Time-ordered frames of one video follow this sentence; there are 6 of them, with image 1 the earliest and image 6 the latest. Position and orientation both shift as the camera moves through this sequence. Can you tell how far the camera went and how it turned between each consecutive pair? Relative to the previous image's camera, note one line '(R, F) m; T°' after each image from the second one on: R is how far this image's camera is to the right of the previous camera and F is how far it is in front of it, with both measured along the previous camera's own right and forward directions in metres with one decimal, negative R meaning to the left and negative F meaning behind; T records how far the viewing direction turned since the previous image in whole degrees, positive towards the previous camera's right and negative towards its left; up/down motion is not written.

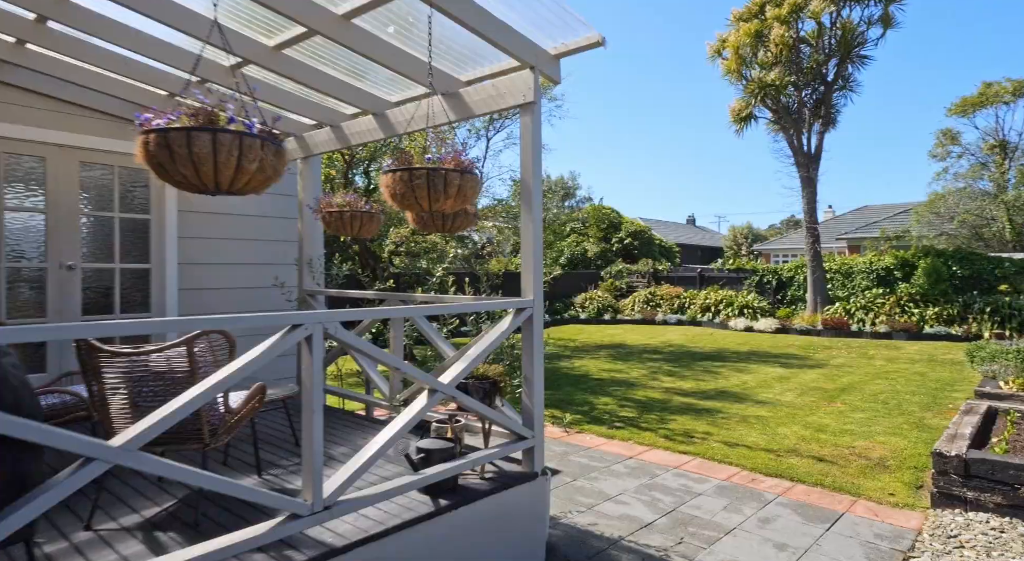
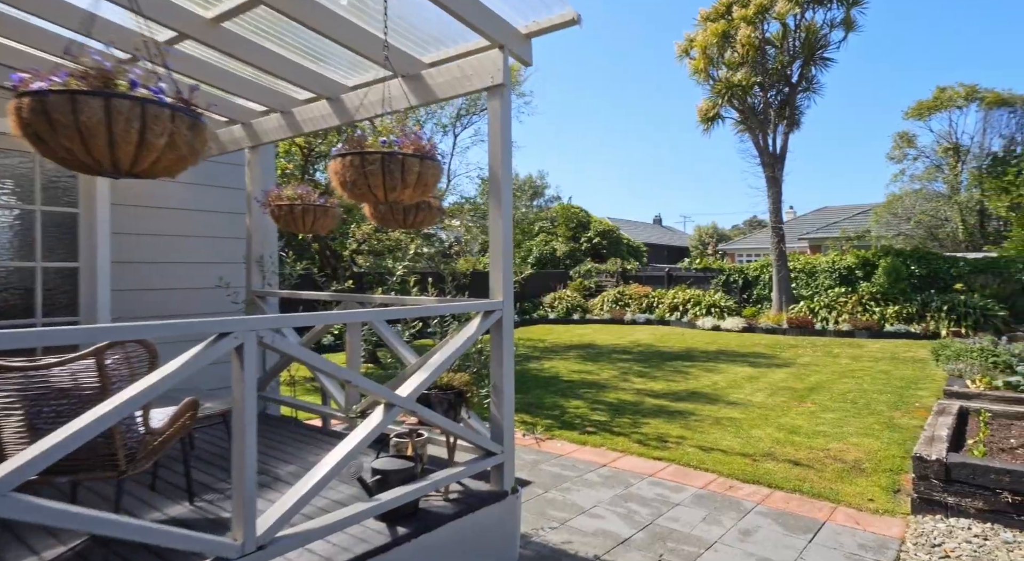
(0.0, +0.2) m; +3°
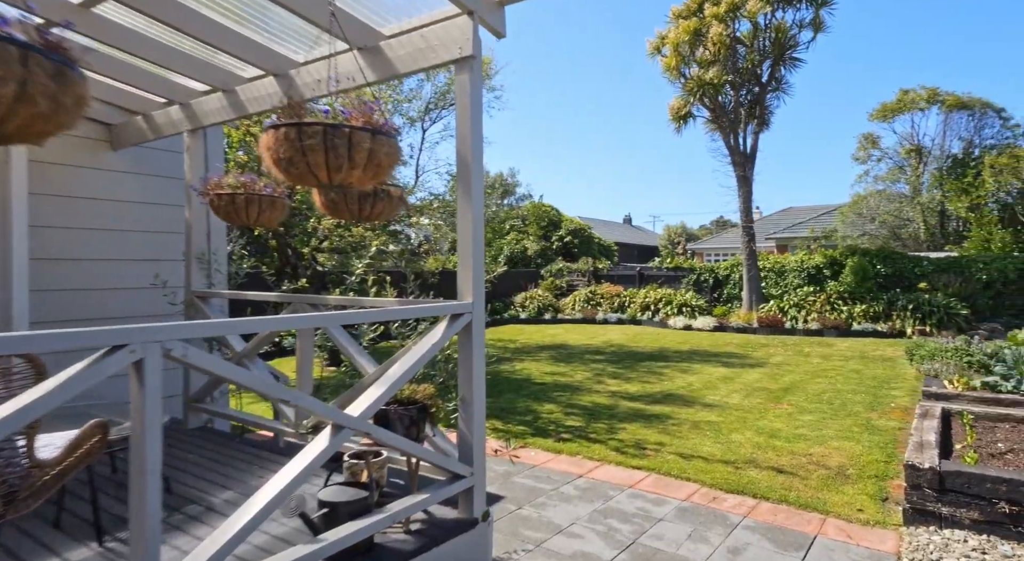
(0.0, +0.3) m; +3°
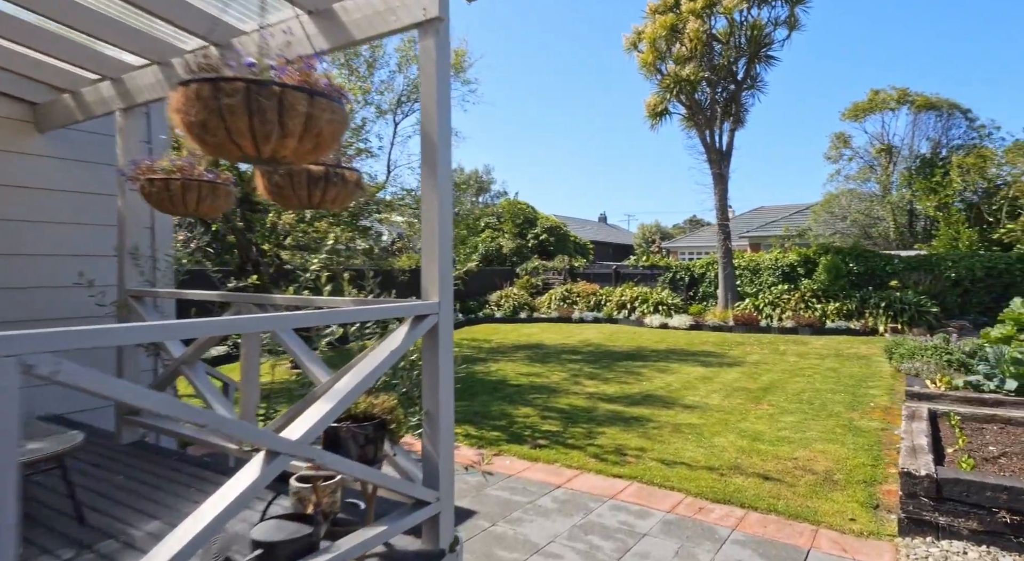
(0.0, +0.3) m; +2°
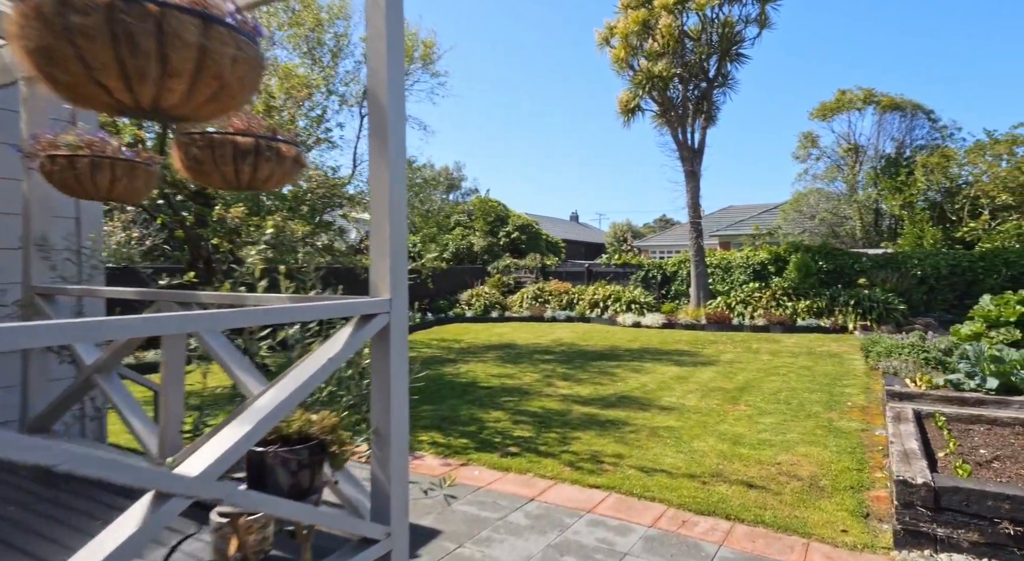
(0.0, +0.3) m; +3°
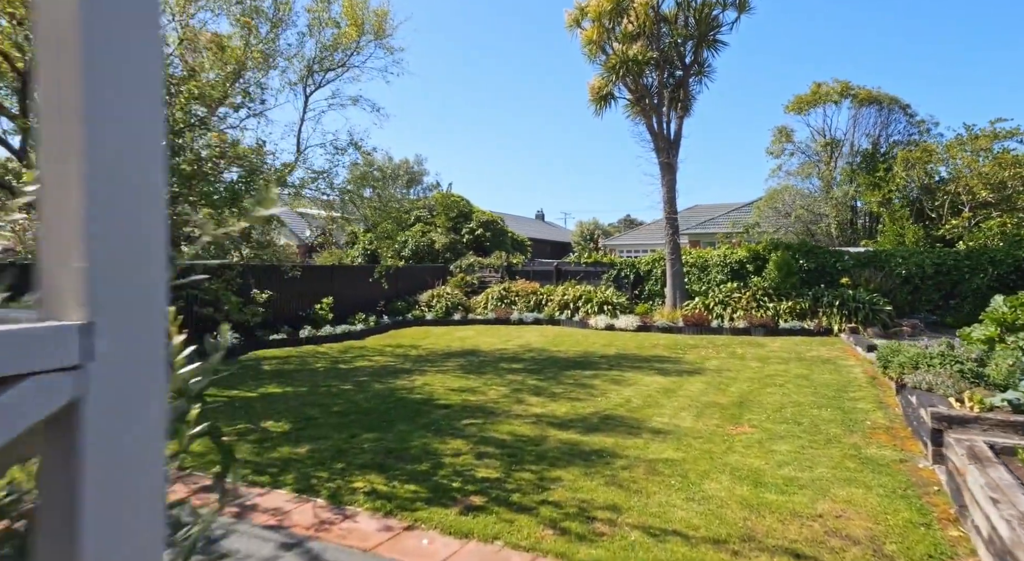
(0.0, +1.1) m; +3°
